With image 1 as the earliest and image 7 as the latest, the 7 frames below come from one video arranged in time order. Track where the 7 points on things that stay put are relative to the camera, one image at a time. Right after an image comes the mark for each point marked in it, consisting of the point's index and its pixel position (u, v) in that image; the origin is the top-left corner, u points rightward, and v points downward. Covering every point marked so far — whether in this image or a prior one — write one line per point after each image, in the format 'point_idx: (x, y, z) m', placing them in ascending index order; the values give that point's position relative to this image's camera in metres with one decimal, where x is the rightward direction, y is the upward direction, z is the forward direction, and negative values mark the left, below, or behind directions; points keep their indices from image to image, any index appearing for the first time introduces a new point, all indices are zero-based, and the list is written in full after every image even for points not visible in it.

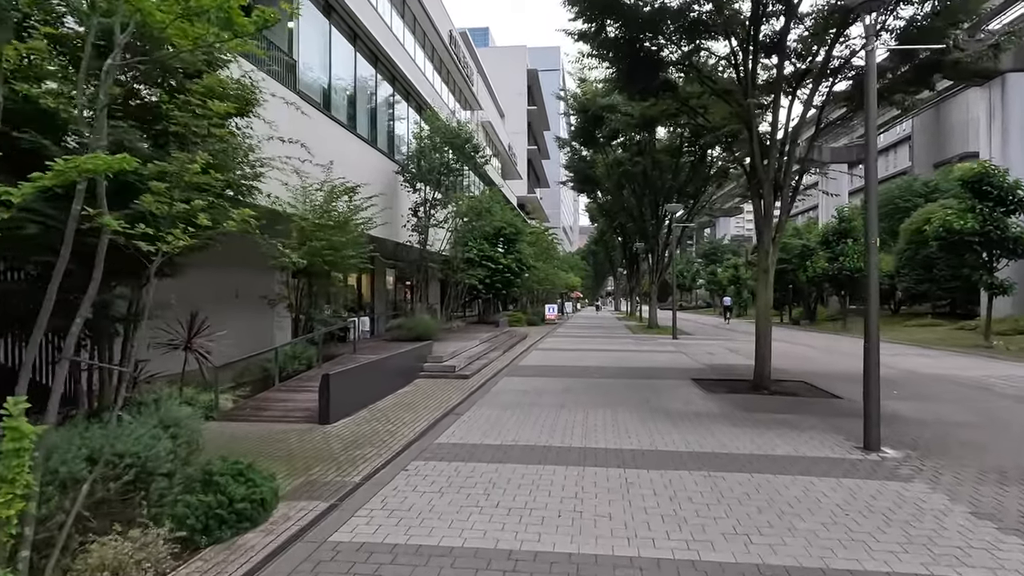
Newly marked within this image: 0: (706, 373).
0: (+4.0, -1.8, +13.7) m
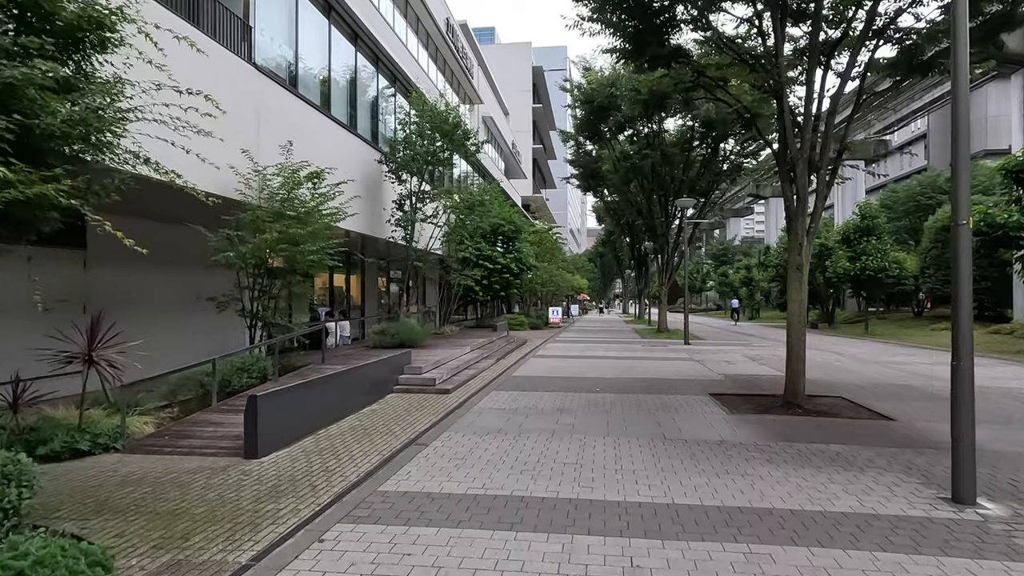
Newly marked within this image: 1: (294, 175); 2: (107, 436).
0: (+3.8, -1.8, +11.9) m
1: (-3.7, +1.9, +11.2) m
2: (-4.3, -1.6, +7.1) m
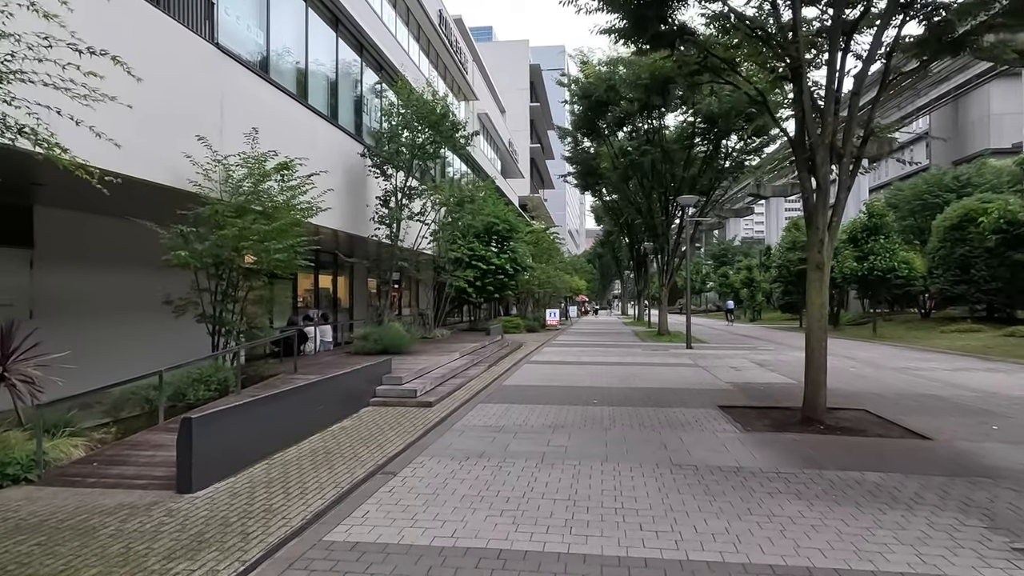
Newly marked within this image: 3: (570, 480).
0: (+3.7, -1.8, +10.9) m
1: (-3.9, +1.8, +10.1) m
2: (-4.5, -1.6, +6.1) m
3: (+0.5, -1.7, +6.0) m
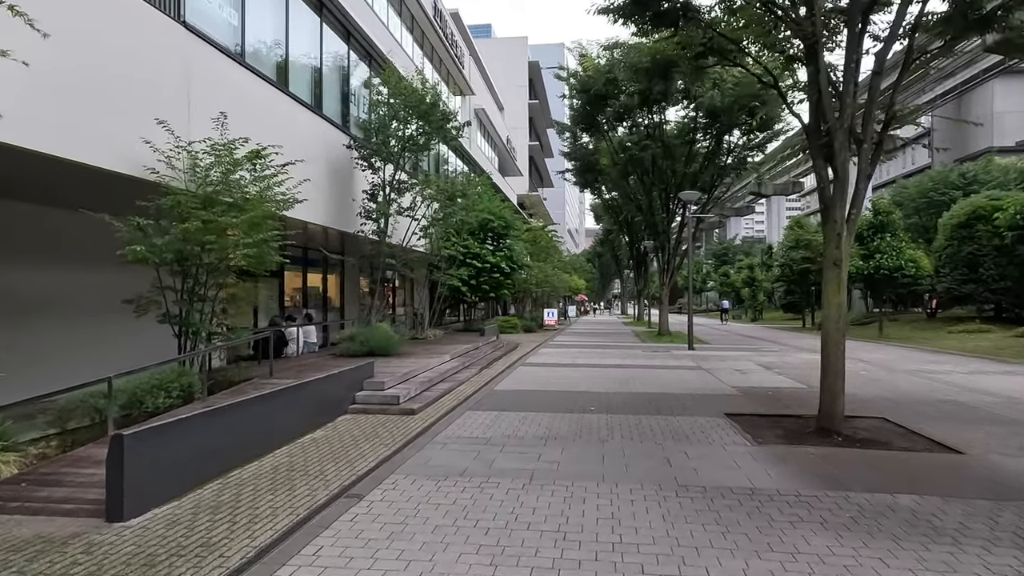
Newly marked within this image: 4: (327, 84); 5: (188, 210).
0: (+3.5, -1.8, +10.1) m
1: (-4.0, +1.9, +9.4) m
2: (-4.6, -1.6, +5.3) m
3: (+0.4, -1.7, +5.2) m
4: (-4.2, +4.6, +15.1) m
5: (-4.2, +1.0, +8.6) m
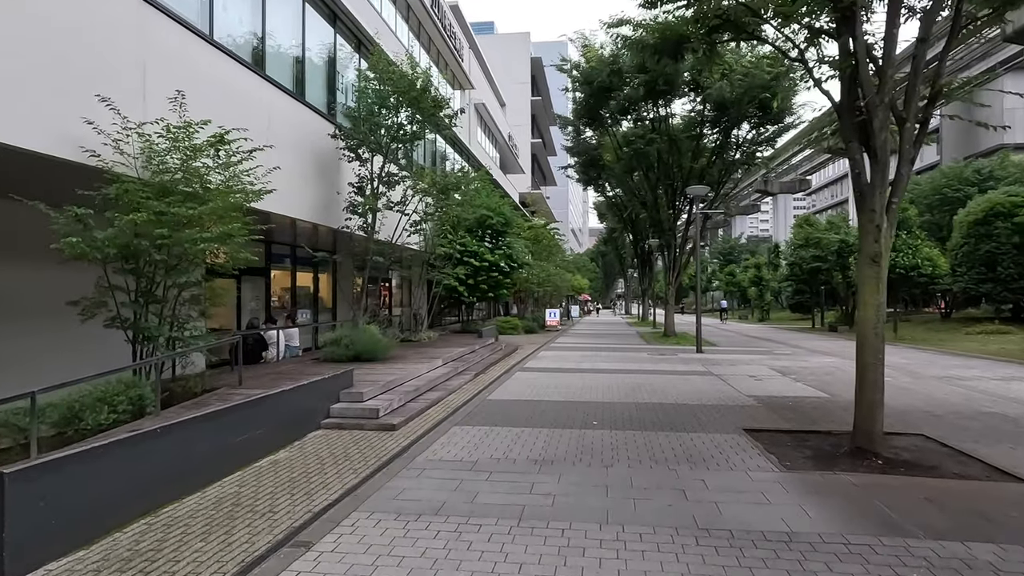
0: (+3.4, -1.8, +9.1) m
1: (-4.1, +1.9, +8.4) m
2: (-4.8, -1.6, +4.3) m
3: (+0.3, -1.7, +4.2) m
4: (-4.2, +4.6, +14.1) m
5: (-4.3, +1.0, +7.6) m
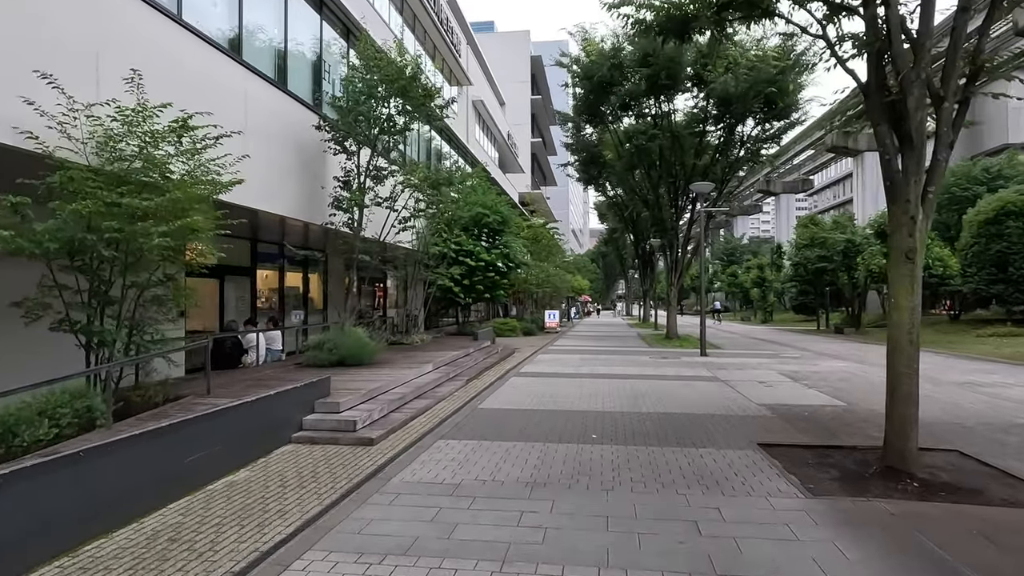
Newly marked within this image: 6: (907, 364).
0: (+3.3, -1.8, +8.3) m
1: (-4.2, +1.9, +7.6) m
2: (-4.9, -1.6, +3.5) m
3: (+0.2, -1.7, +3.4) m
4: (-4.3, +4.6, +13.3) m
5: (-4.4, +1.0, +6.8) m
6: (+3.7, -0.7, +6.2) m
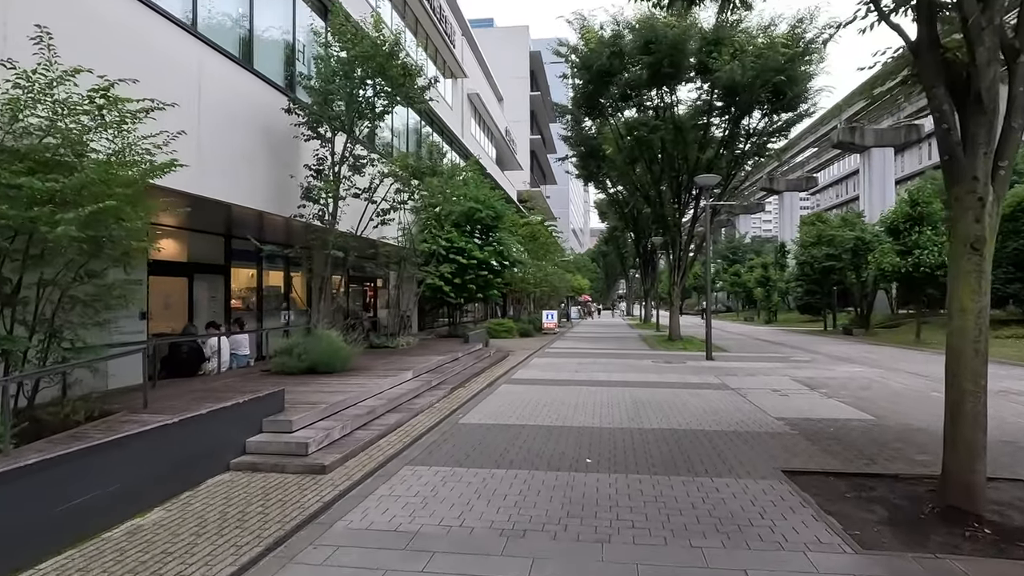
0: (+3.1, -1.8, +7.1) m
1: (-4.4, +1.9, +6.4) m
2: (-5.1, -1.6, +2.4) m
3: (0.0, -1.7, +2.3) m
4: (-4.5, +4.6, +12.1) m
5: (-4.6, +1.0, +5.6) m
6: (+3.5, -0.7, +5.0) m
